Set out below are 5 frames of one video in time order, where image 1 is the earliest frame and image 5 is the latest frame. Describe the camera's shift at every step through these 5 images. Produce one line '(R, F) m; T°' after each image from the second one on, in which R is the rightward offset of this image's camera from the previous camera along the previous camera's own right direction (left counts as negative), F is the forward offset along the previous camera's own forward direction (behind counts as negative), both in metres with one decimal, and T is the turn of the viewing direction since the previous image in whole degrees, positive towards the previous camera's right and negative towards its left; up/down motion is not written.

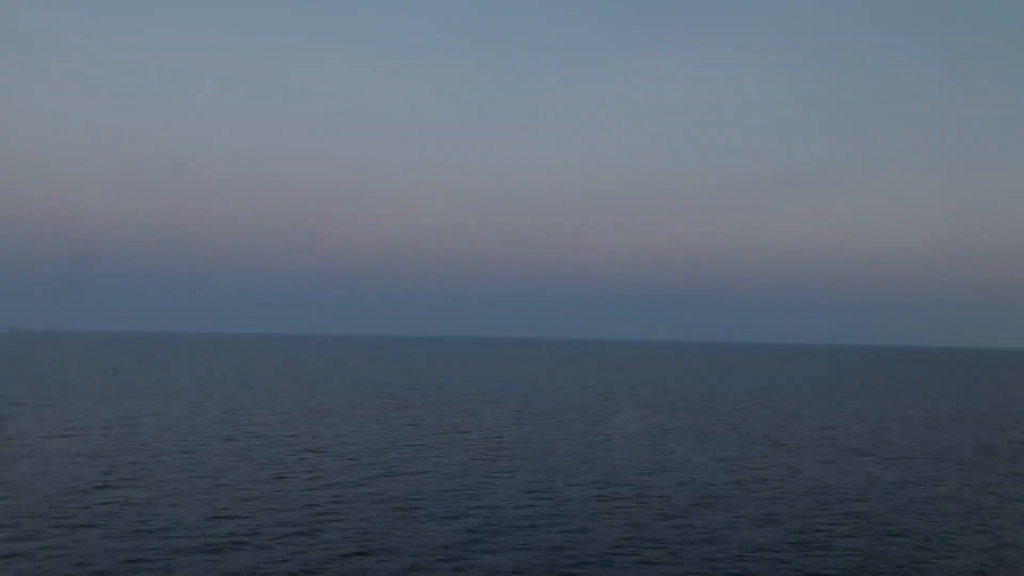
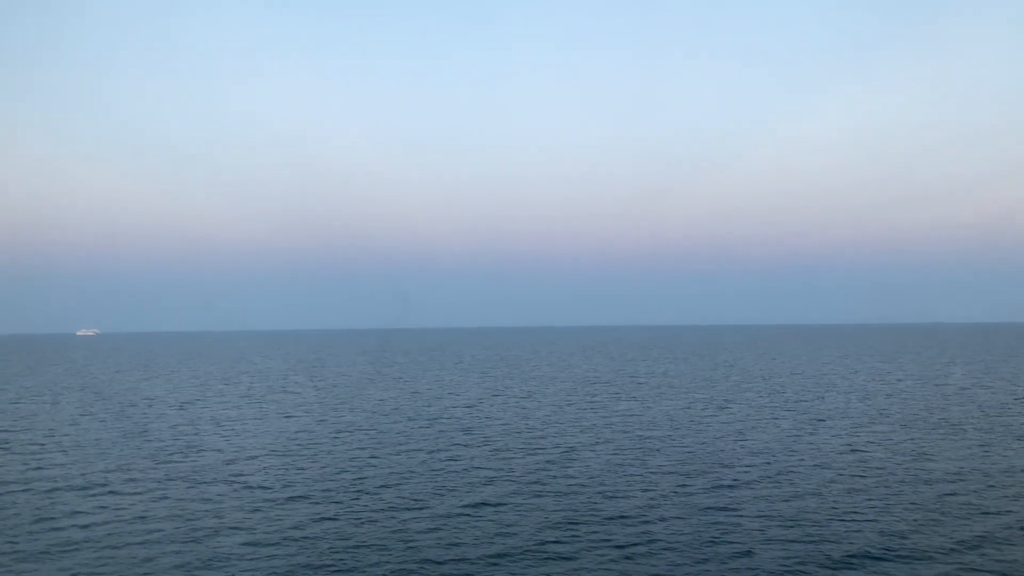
(+8.6, -2.7) m; -18°
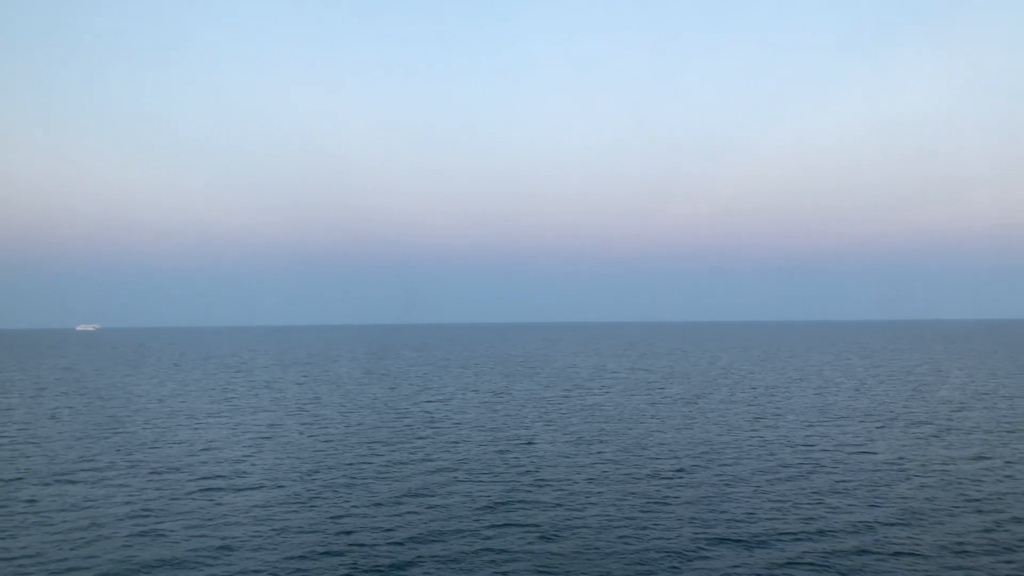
(+1.7, -1.2) m; 0°
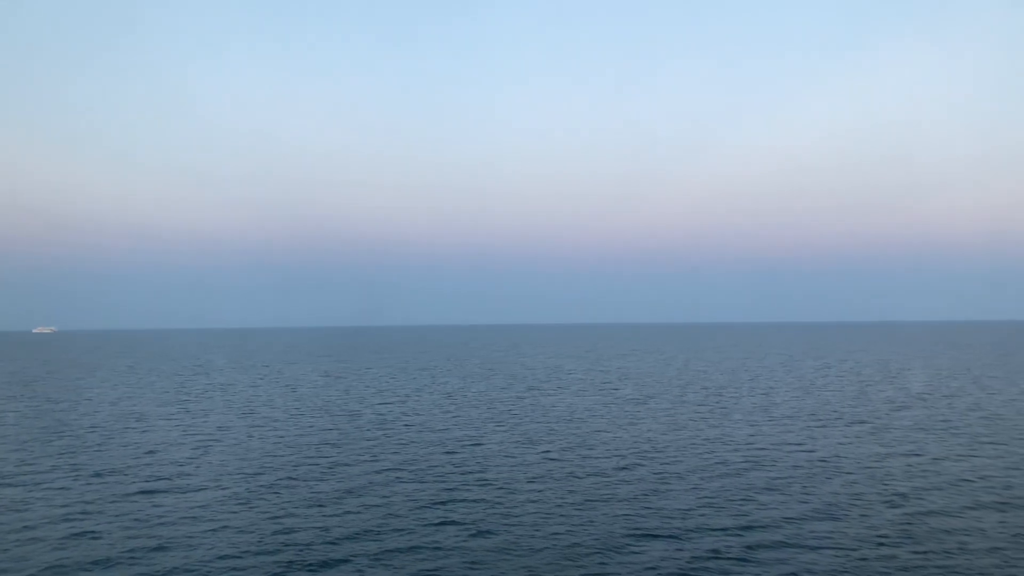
(+0.7, -0.5) m; +2°
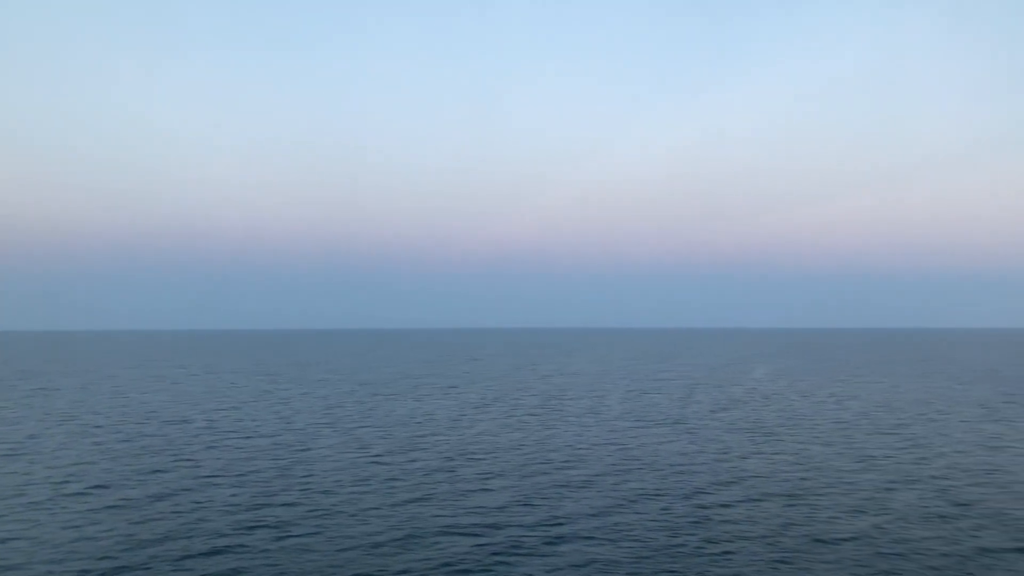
(+1.1, -0.7) m; +9°
